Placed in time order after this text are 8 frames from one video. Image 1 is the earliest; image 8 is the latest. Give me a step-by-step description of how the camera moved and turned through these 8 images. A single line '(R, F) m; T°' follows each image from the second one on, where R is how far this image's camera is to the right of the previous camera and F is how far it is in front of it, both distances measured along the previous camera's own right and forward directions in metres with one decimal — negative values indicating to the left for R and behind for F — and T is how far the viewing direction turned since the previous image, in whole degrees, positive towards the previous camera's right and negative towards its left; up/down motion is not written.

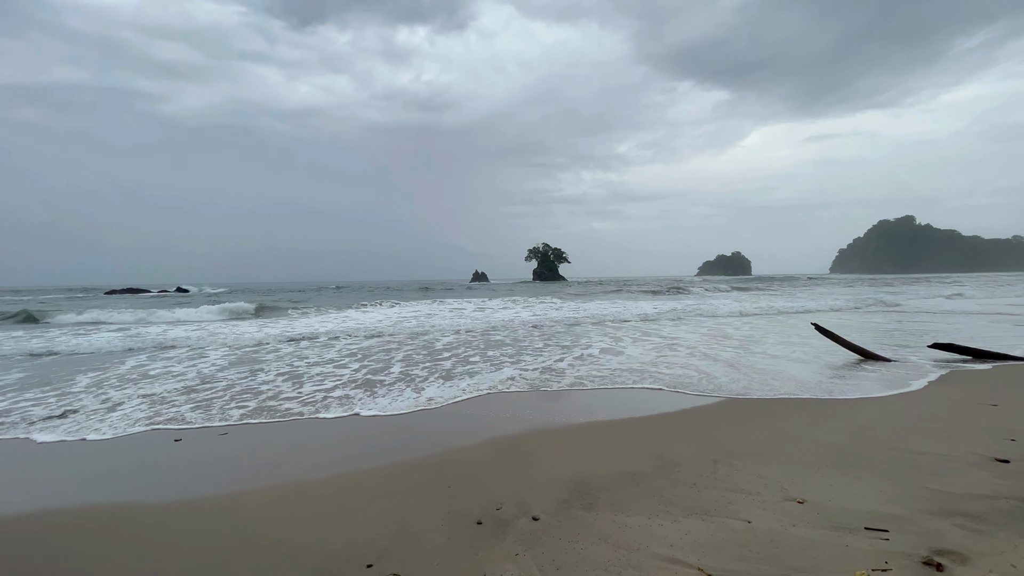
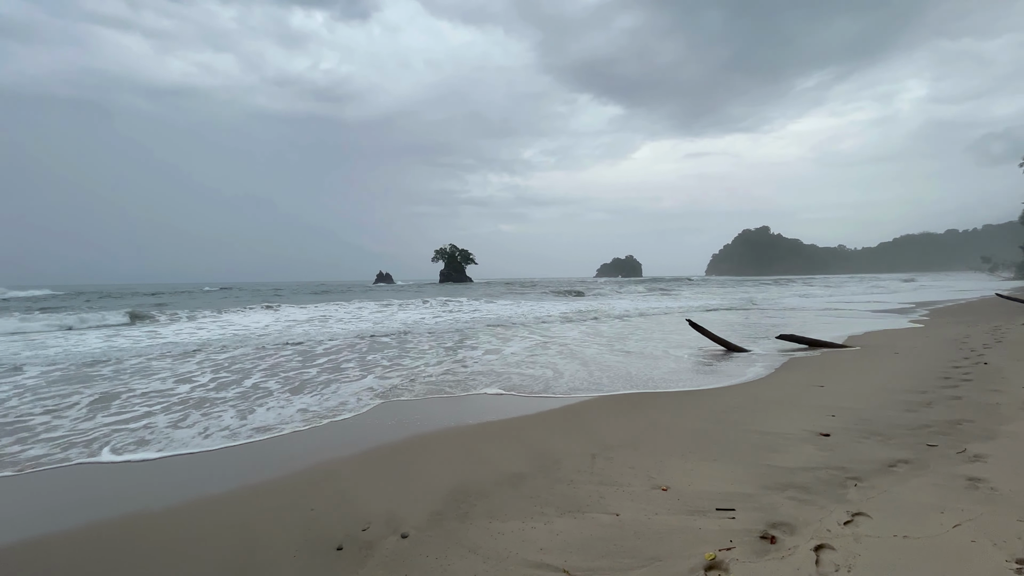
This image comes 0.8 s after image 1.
(+0.2, +0.1) m; +12°
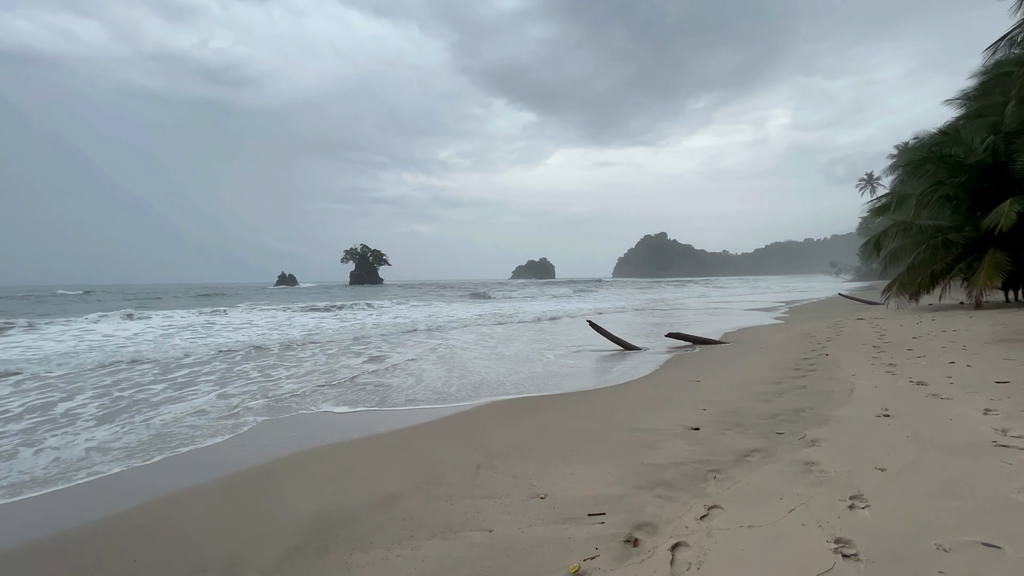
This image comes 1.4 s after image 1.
(+0.3, +0.1) m; +11°
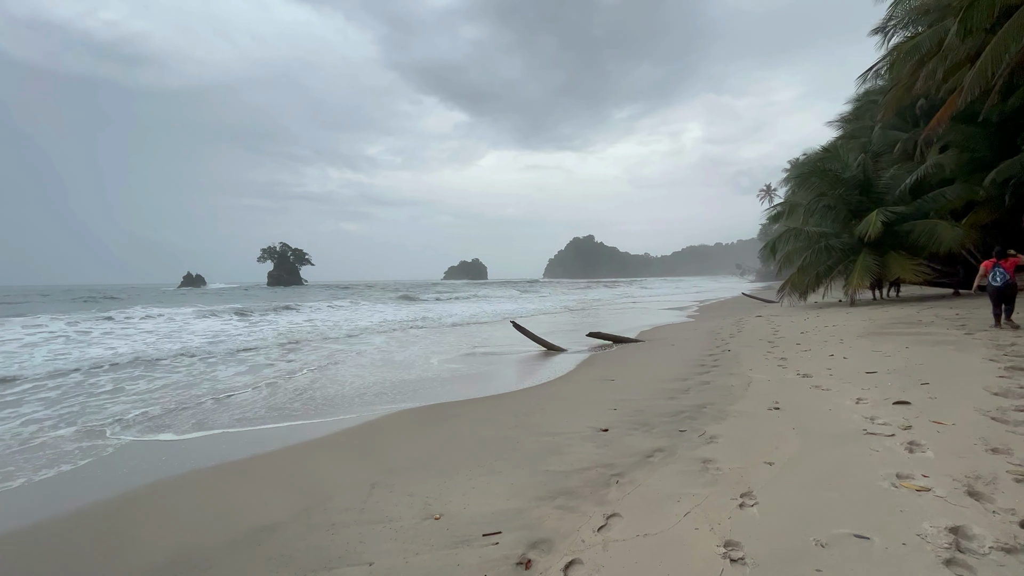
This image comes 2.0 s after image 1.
(+0.2, +0.2) m; +9°
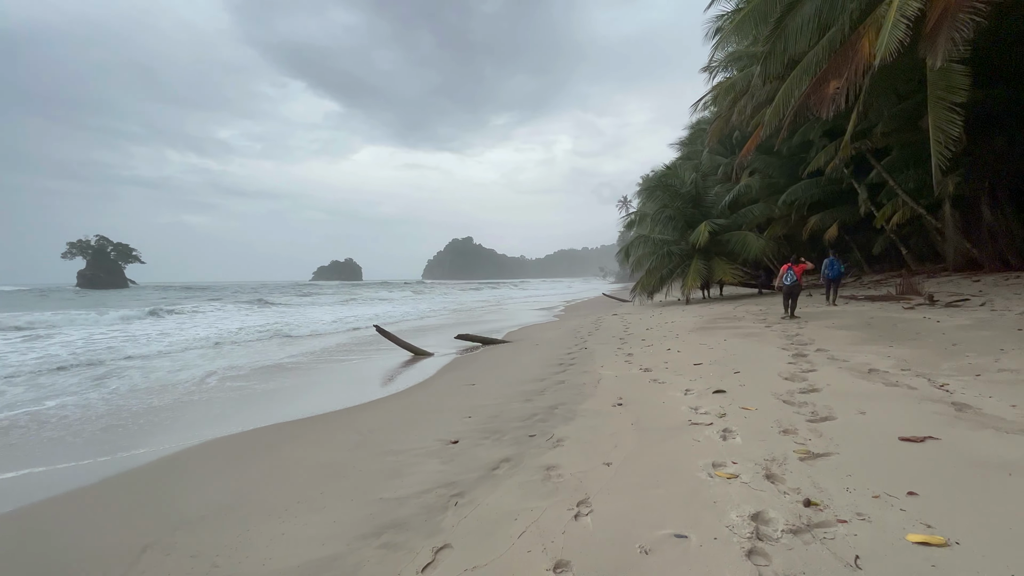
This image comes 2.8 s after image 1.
(+0.3, +0.2) m; +16°
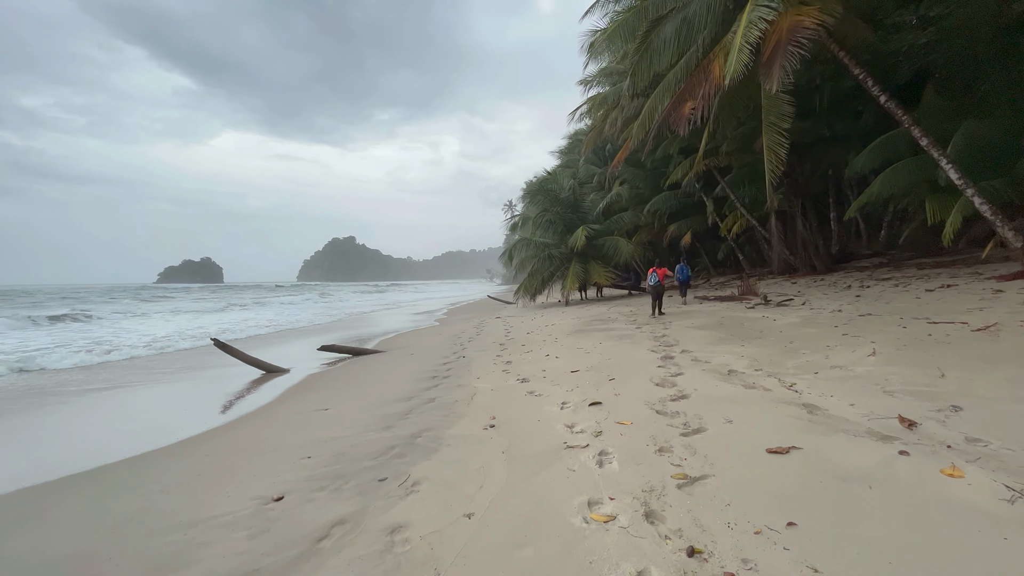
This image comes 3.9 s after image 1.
(+0.2, +0.5) m; +15°
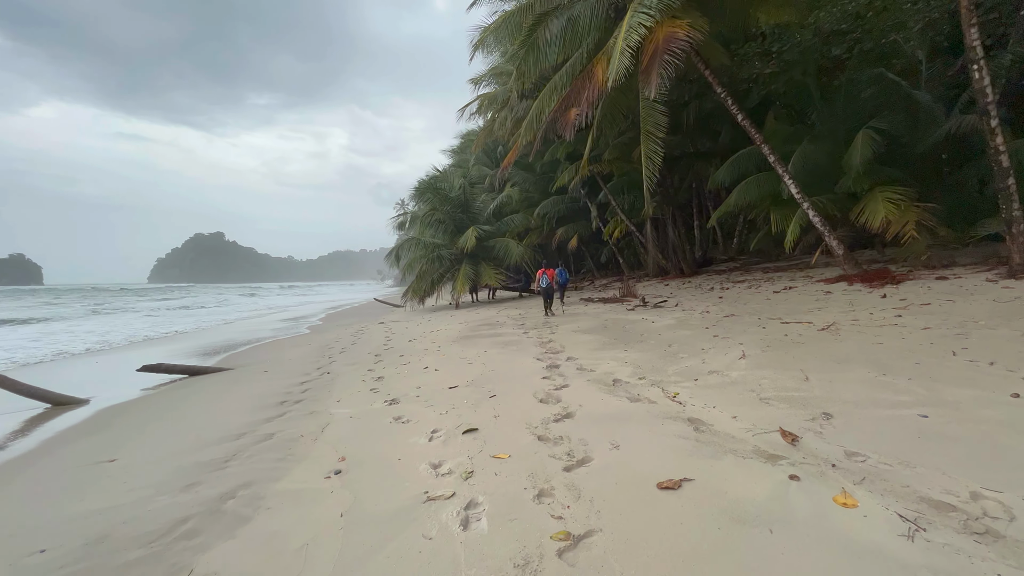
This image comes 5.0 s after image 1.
(+0.2, +0.6) m; +14°
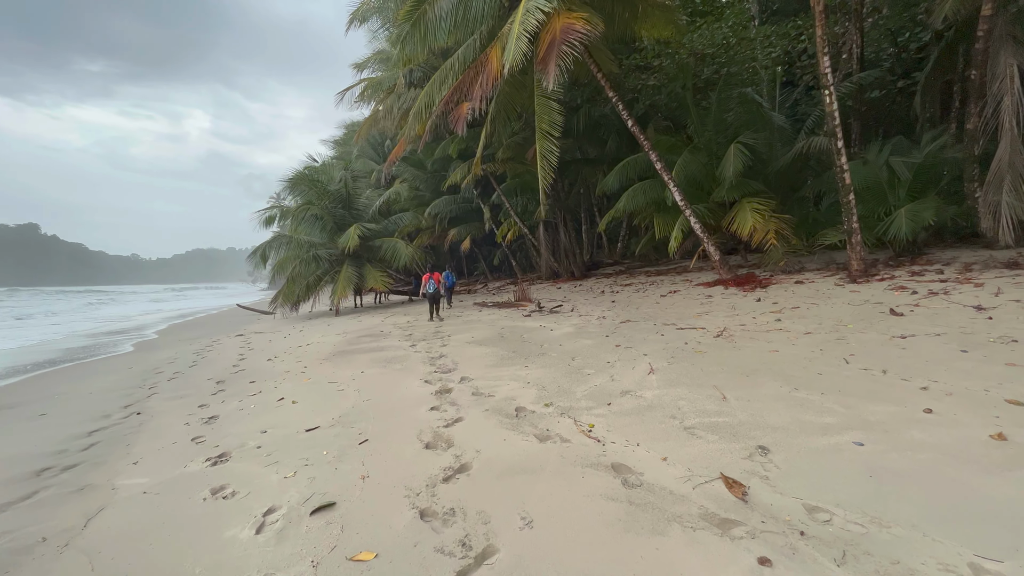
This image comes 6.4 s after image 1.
(+0.1, +0.7) m; +14°
